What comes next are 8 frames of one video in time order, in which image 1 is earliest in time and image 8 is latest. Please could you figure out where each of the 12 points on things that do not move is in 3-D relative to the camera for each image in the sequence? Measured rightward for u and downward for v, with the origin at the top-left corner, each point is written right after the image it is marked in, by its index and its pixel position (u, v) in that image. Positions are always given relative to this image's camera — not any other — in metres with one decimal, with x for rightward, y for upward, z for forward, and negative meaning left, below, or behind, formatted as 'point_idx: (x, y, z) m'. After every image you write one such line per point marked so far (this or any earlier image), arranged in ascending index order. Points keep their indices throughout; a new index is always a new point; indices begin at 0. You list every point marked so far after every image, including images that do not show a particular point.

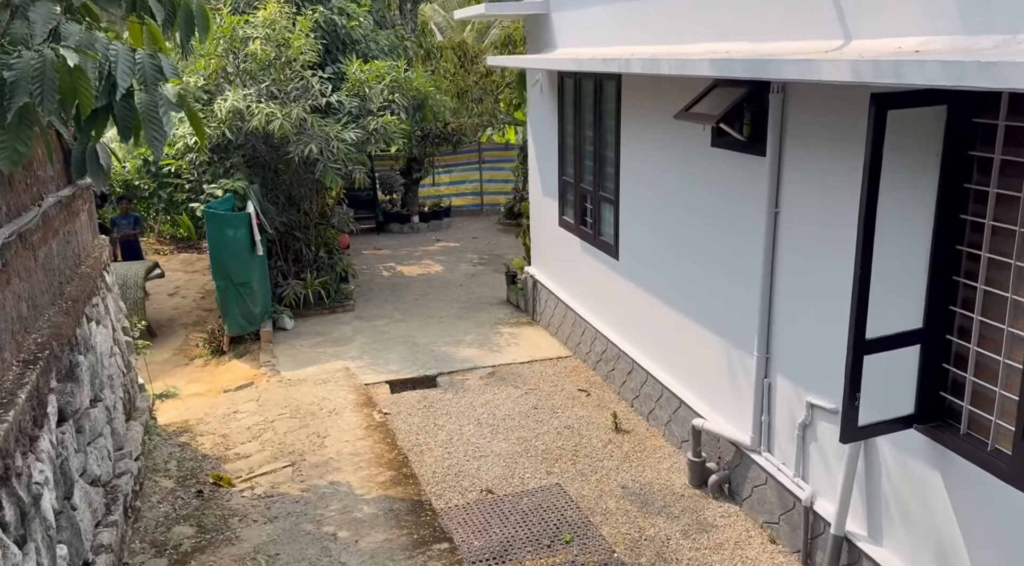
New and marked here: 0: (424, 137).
0: (-1.4, +2.3, +12.5) m
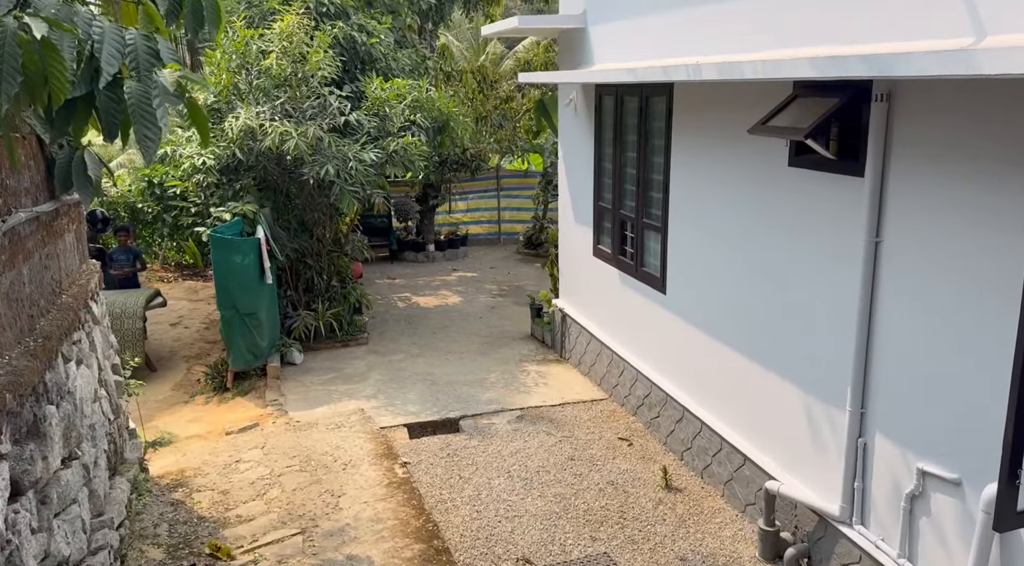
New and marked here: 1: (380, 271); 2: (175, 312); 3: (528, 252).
0: (-1.1, +1.8, +12.0) m
1: (-2.0, +0.2, +11.7) m
2: (-4.2, -0.4, +9.9) m
3: (+0.3, +0.5, +12.6) m
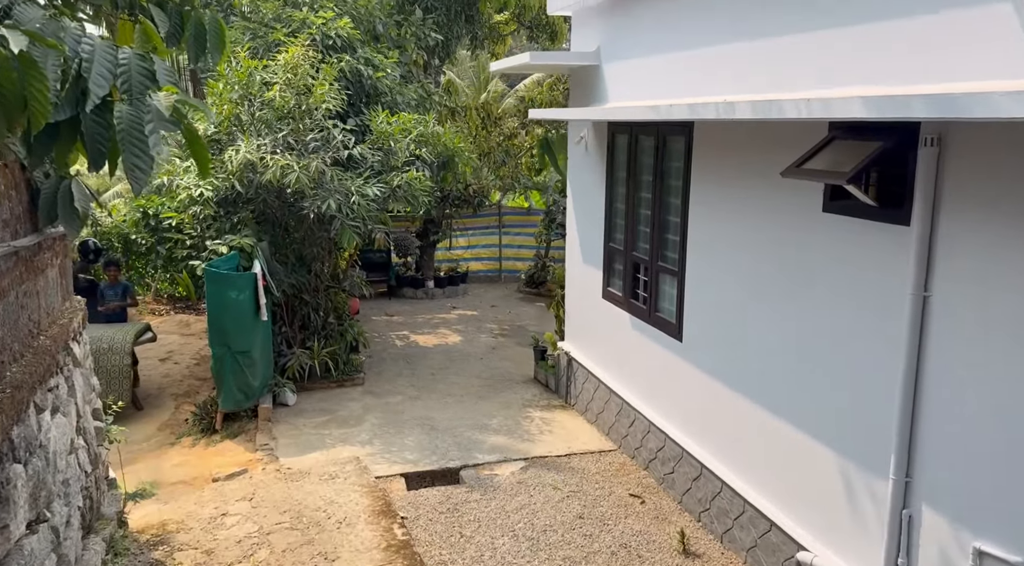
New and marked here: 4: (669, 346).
0: (-1.0, +1.3, +11.8) m
1: (-2.0, -0.4, +11.4) m
2: (-4.2, -0.8, +9.6) m
3: (+0.3, -0.1, +12.4) m
4: (+1.1, -0.4, +5.4) m
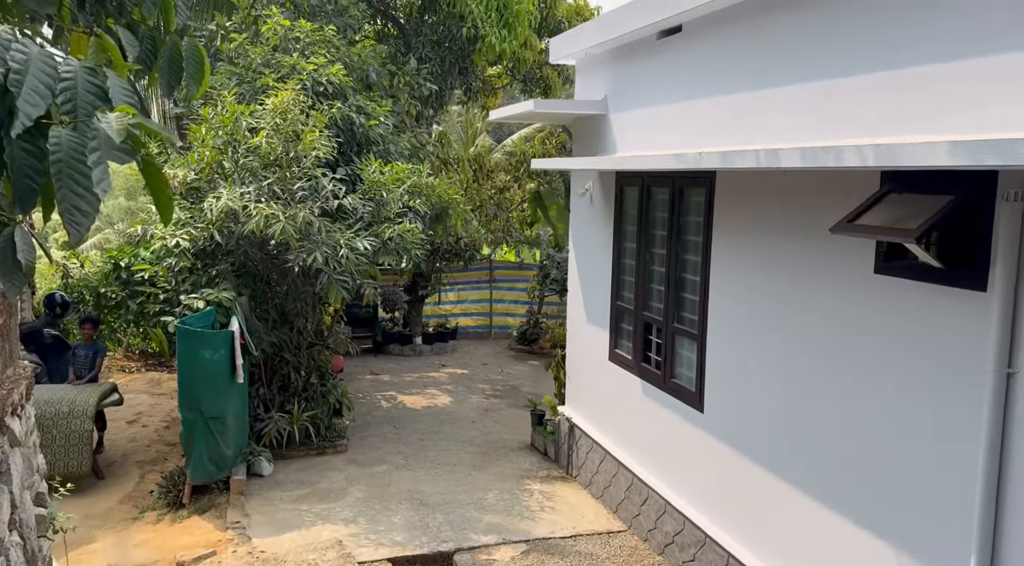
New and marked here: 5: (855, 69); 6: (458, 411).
0: (-1.1, +0.4, +11.4) m
1: (-2.1, -1.1, +10.9) m
2: (-4.3, -1.4, +9.0) m
3: (+0.2, -1.0, +11.9) m
4: (+1.1, -0.8, +4.9) m
5: (+1.5, +0.9, +3.5) m
6: (-0.6, -1.4, +8.7) m
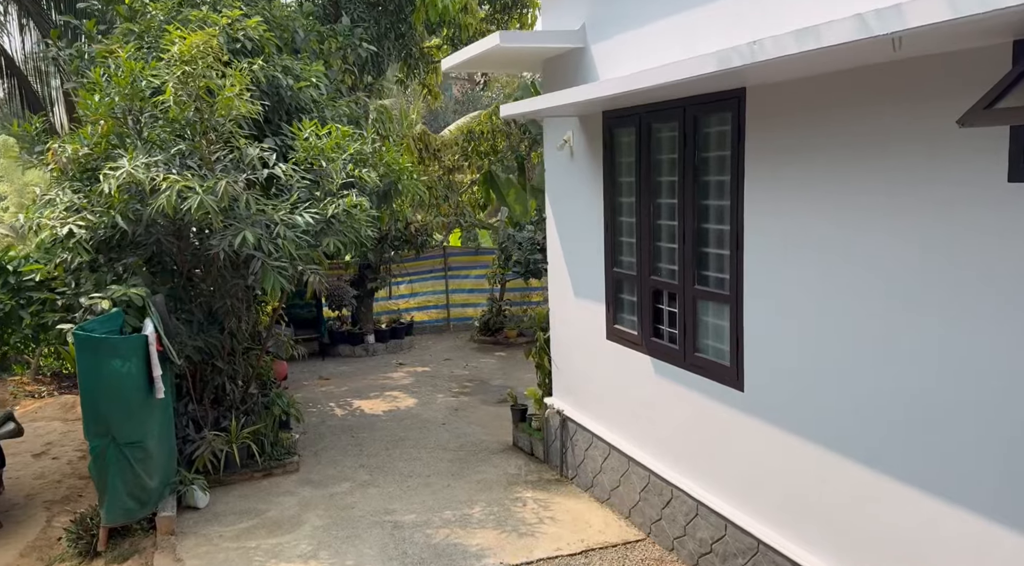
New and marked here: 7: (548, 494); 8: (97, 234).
0: (-1.7, +0.6, +10.3) m
1: (-2.5, -1.1, +9.7) m
2: (-4.6, -1.5, +7.7) m
3: (-0.4, -0.8, +10.9) m
4: (+1.1, -0.6, +4.0) m
5: (+1.5, +1.2, +2.6) m
6: (-0.9, -1.3, +7.6) m
7: (+0.2, -1.5, +5.4) m
8: (-2.9, +0.3, +5.4) m
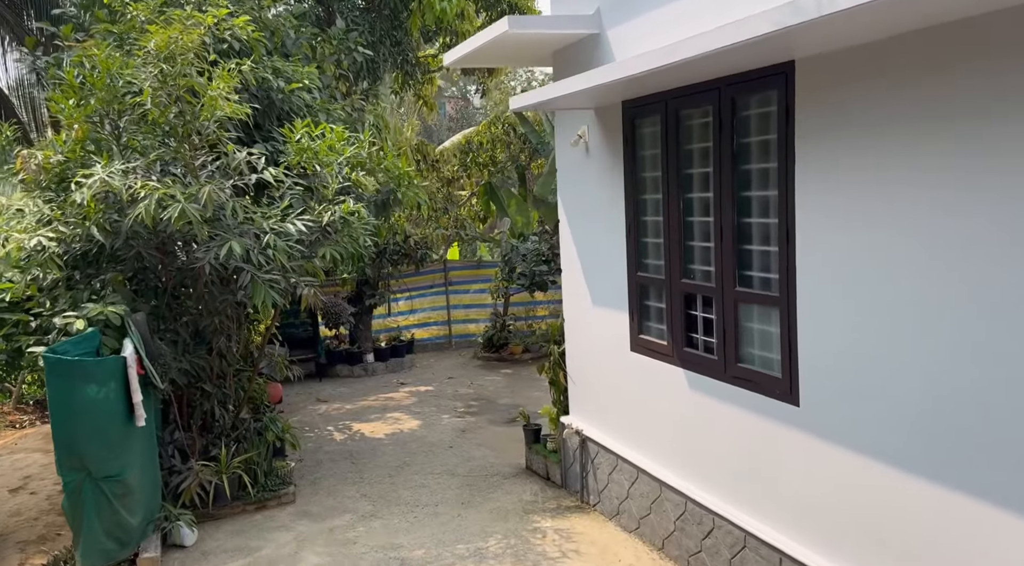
0: (-1.7, +0.4, +9.8) m
1: (-2.4, -1.3, +9.2) m
2: (-4.5, -1.7, +7.2) m
3: (-0.3, -1.0, +10.4) m
4: (+1.2, -0.6, +3.5) m
5: (+1.6, +1.3, +2.2) m
6: (-0.8, -1.4, +7.1) m
7: (+0.4, -1.5, +4.9) m
8: (-2.8, +0.2, +5.0) m
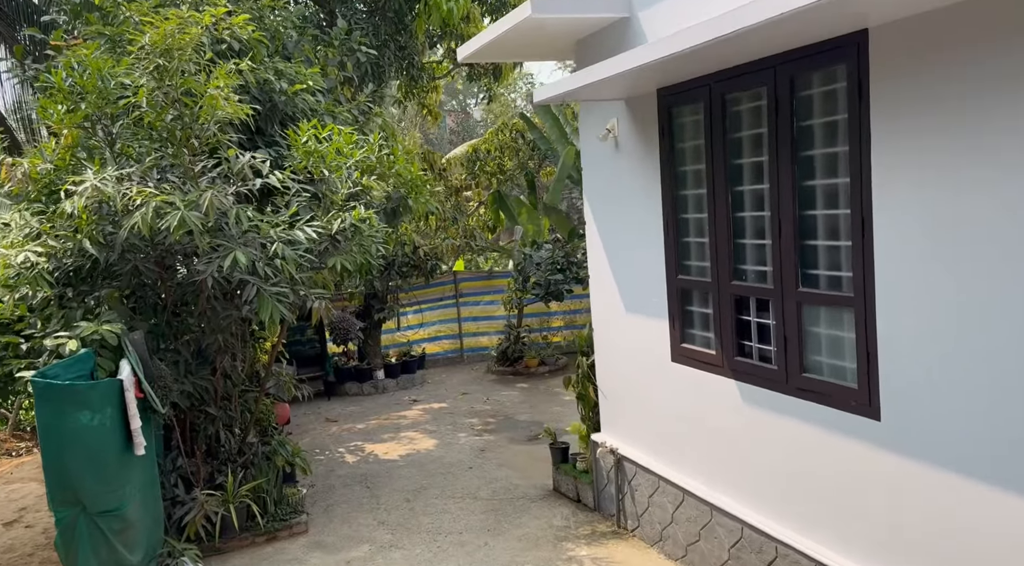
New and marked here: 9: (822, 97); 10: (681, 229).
0: (-1.5, +0.2, +9.4) m
1: (-2.2, -1.5, +8.8) m
2: (-4.3, -1.9, +6.8) m
3: (-0.1, -1.1, +10.0) m
4: (+1.3, -0.6, +3.2) m
5: (+1.7, +1.3, +1.8) m
6: (-0.6, -1.5, +6.7) m
7: (+0.5, -1.5, +4.5) m
8: (-2.7, +0.1, +4.6) m
9: (+1.2, +0.7, +3.1) m
10: (+0.9, +0.3, +4.1) m
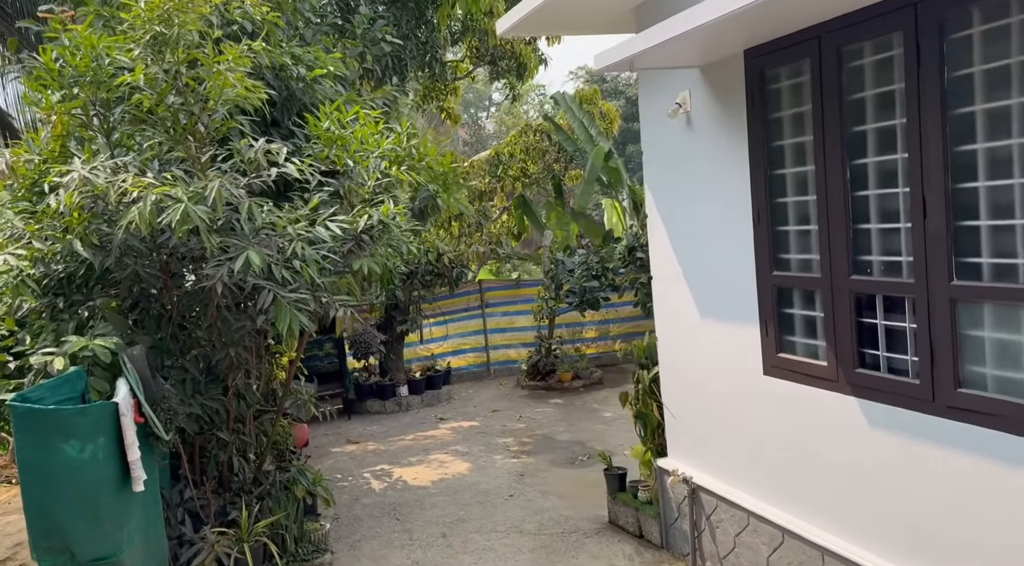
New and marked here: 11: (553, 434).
0: (-1.1, +0.1, +8.8) m
1: (-1.9, -1.6, +8.2) m
2: (-3.9, -2.0, +6.1) m
3: (+0.3, -1.2, +9.4) m
4: (+1.6, -0.6, +2.5) m
5: (+1.9, +1.4, +1.2) m
6: (-0.2, -1.6, +6.1) m
7: (+0.9, -1.5, +3.8) m
8: (-2.4, +0.1, +4.0) m
9: (+1.5, +0.8, +2.5) m
10: (+1.2, +0.3, +3.4) m
11: (+0.4, -1.4, +7.4) m
